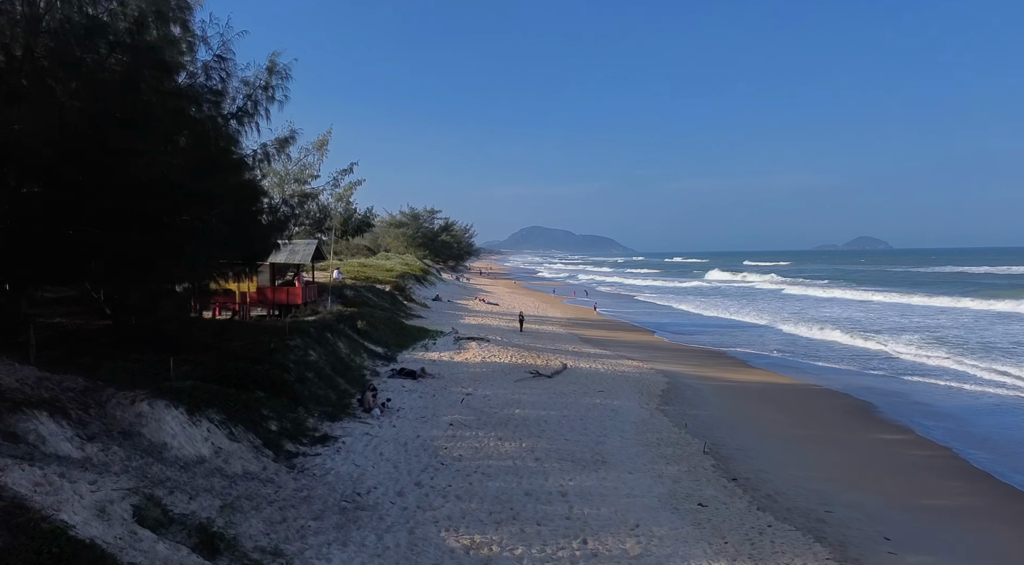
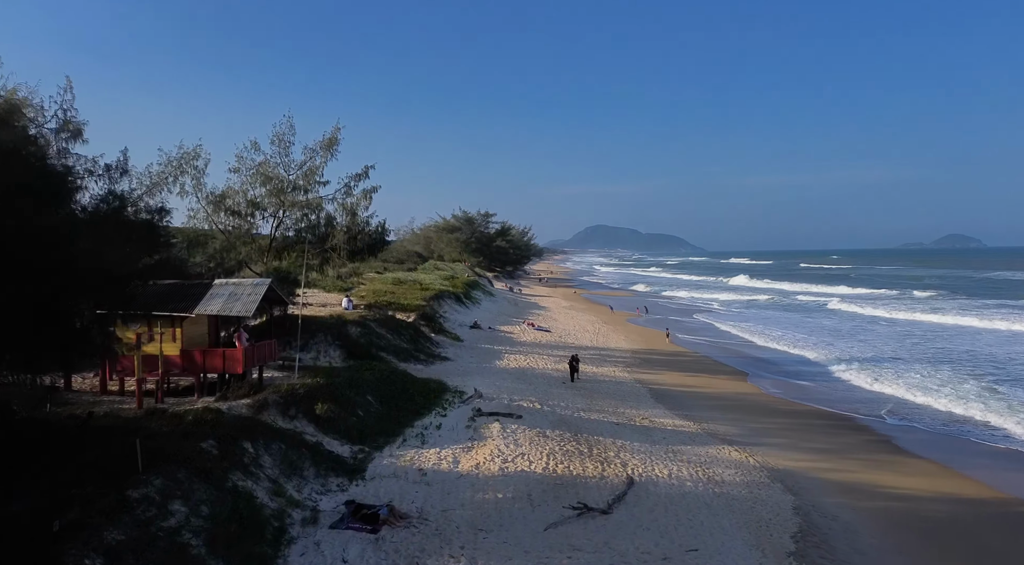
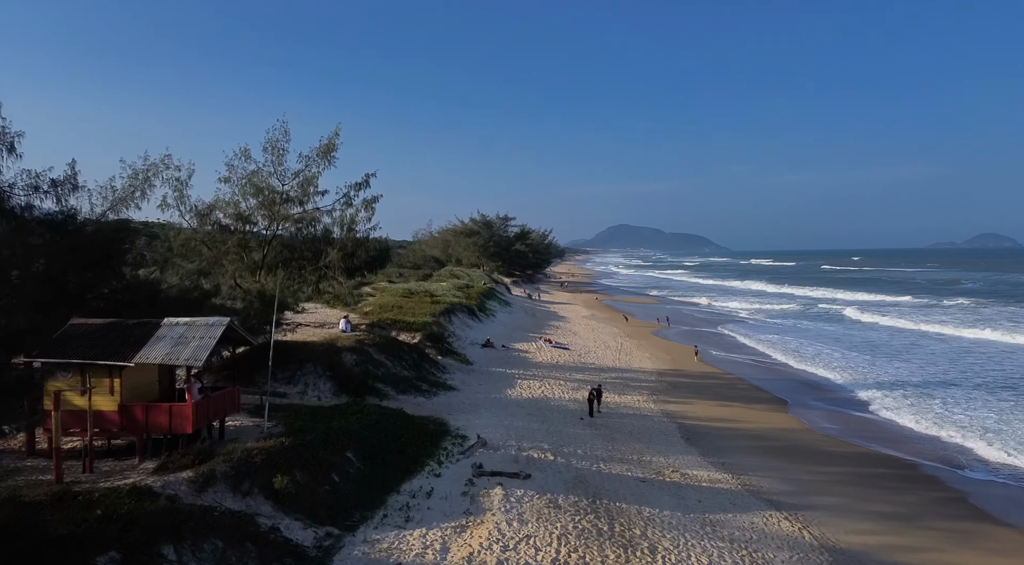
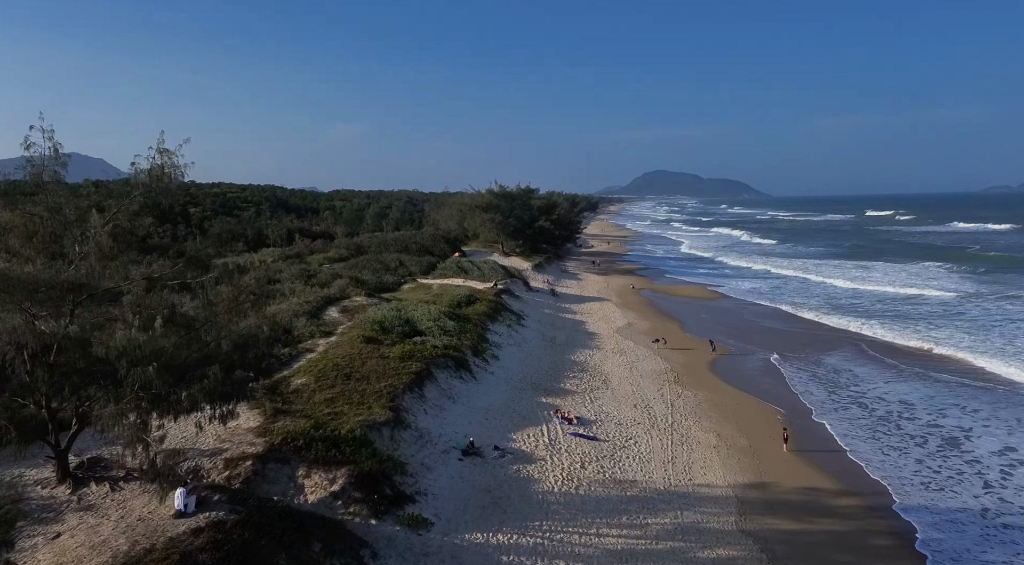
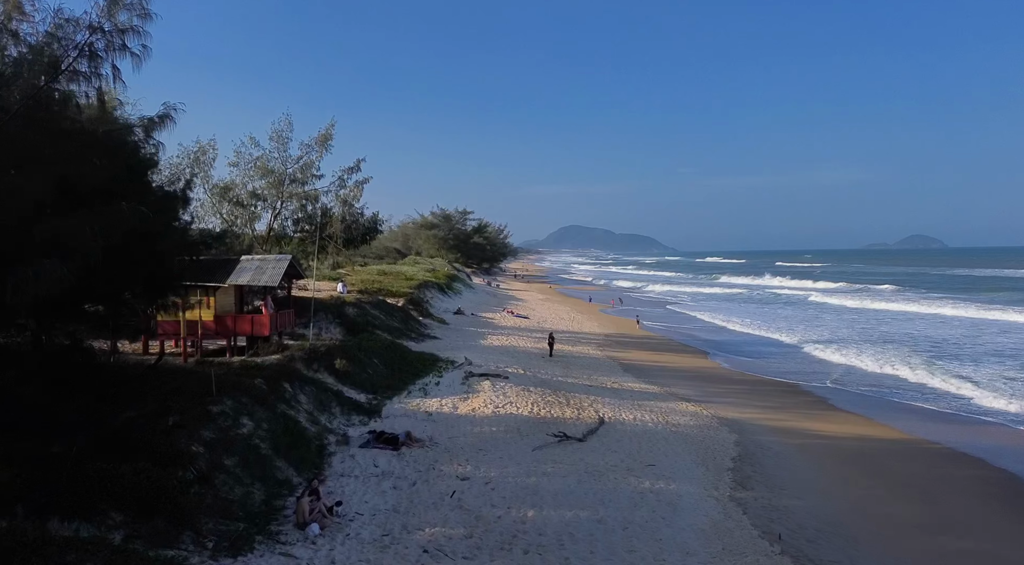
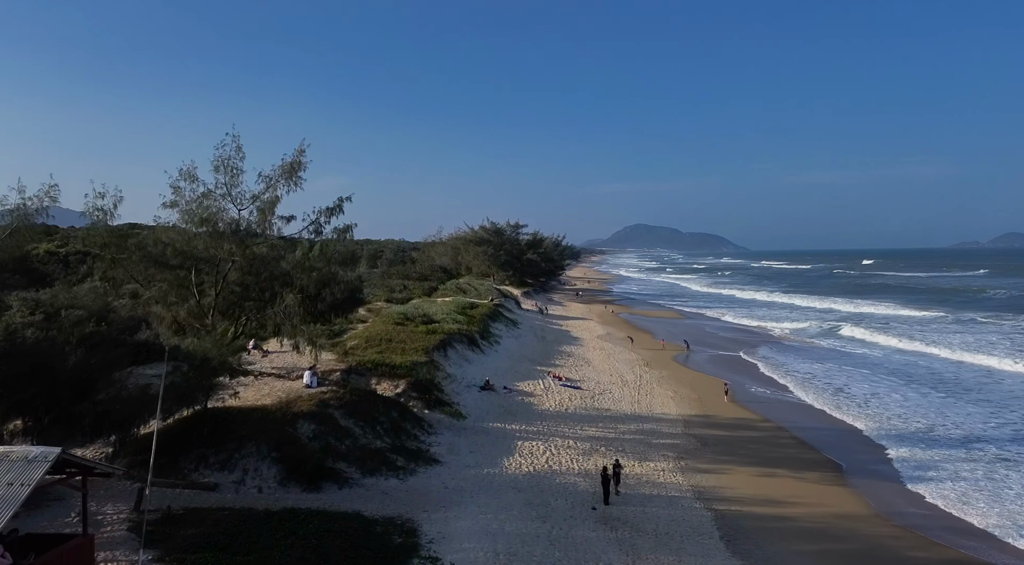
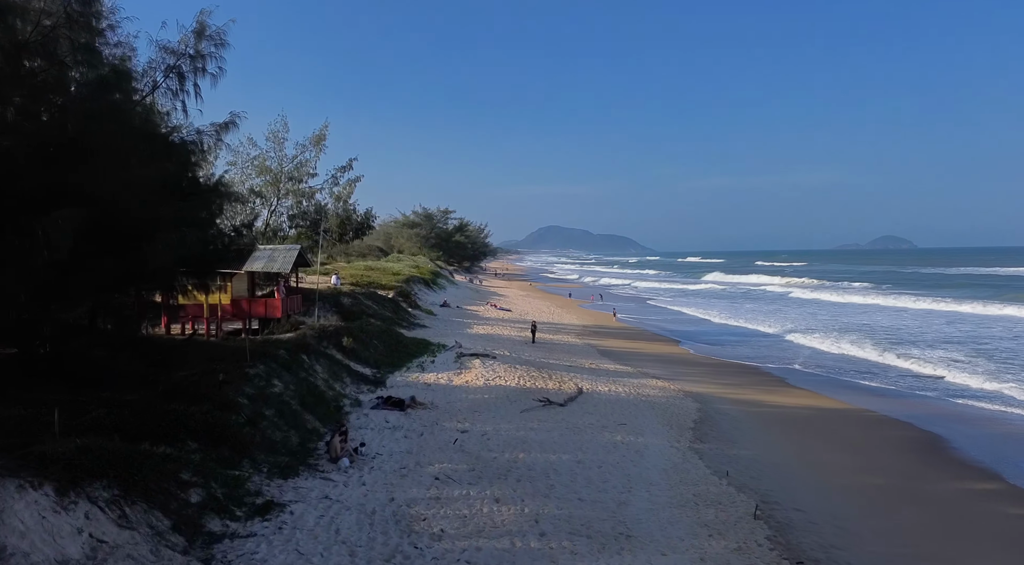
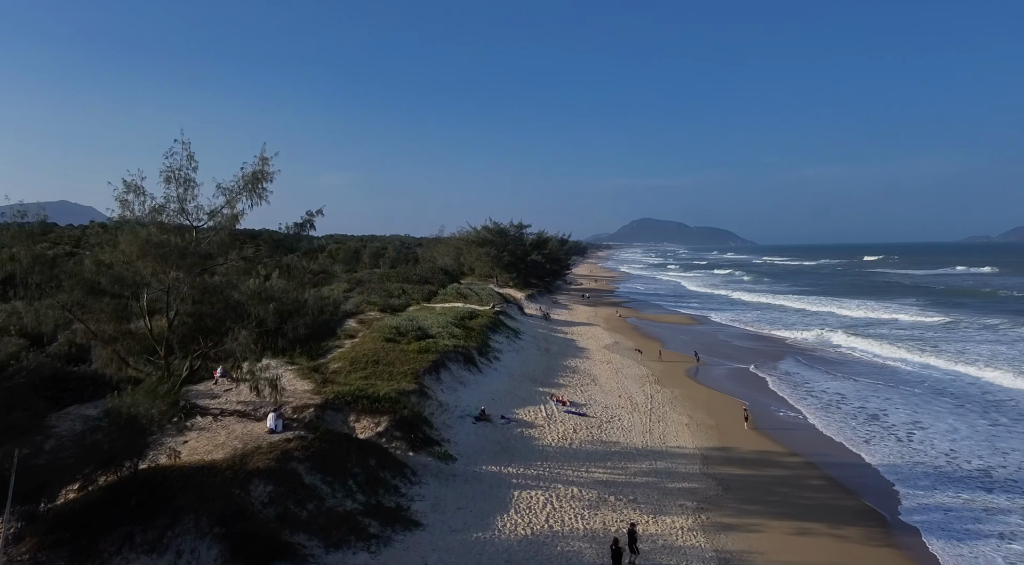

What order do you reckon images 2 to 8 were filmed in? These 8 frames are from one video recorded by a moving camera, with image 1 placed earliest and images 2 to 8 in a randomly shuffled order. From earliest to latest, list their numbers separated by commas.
7, 5, 2, 3, 6, 8, 4
